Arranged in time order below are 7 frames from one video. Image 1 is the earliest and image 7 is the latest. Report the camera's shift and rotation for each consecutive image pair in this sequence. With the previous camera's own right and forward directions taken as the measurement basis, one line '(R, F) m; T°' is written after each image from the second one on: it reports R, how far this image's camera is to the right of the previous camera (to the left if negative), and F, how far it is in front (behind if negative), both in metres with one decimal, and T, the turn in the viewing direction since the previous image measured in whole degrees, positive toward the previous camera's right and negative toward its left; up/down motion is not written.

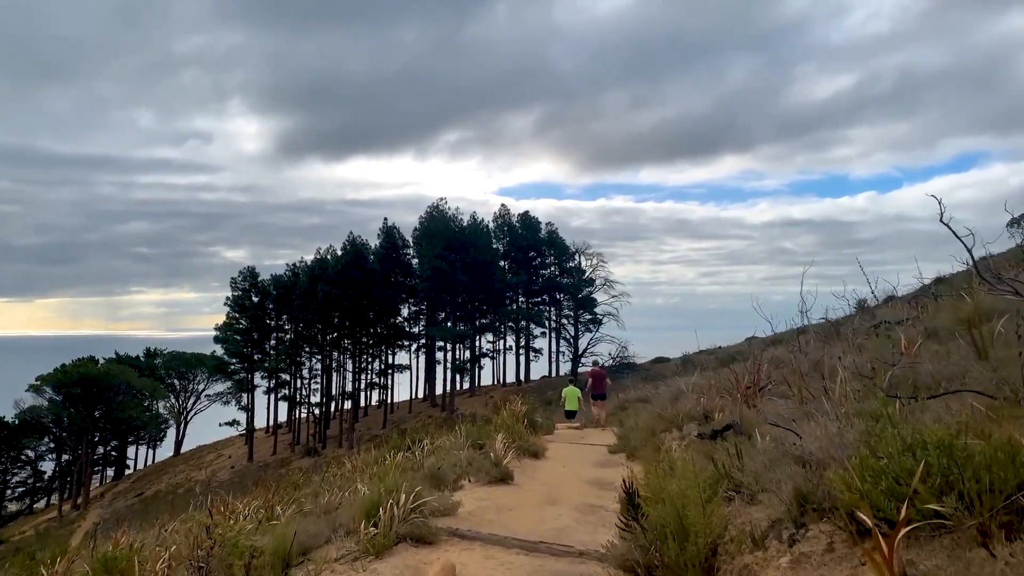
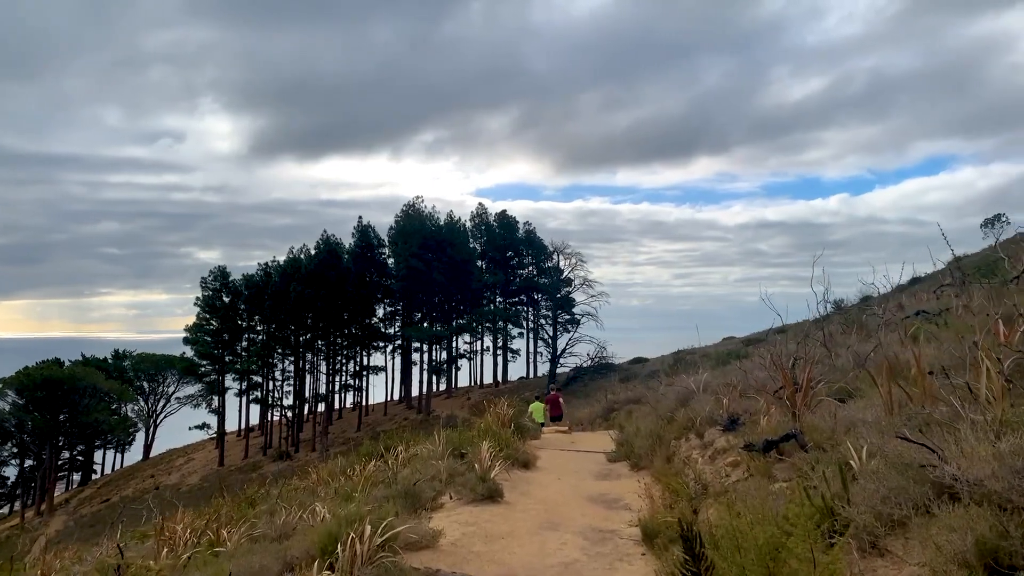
(-0.2, +1.3) m; +2°
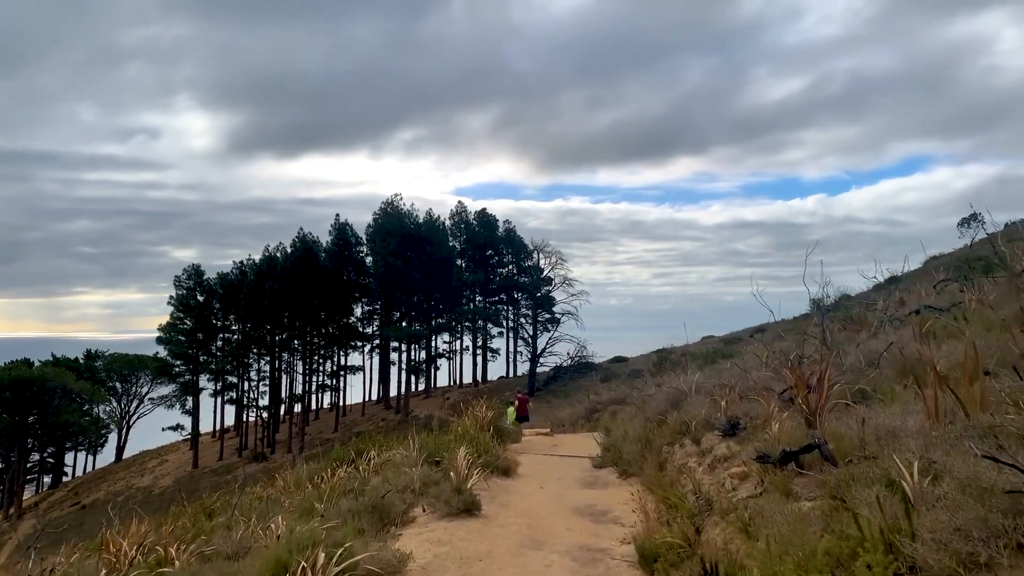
(0.0, +0.7) m; +2°
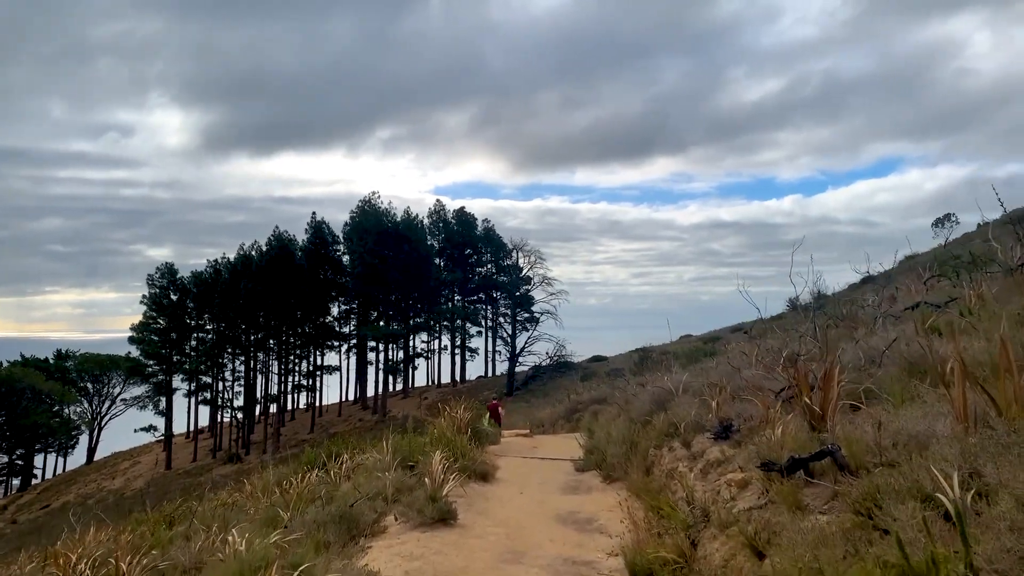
(0.0, +0.4) m; +2°
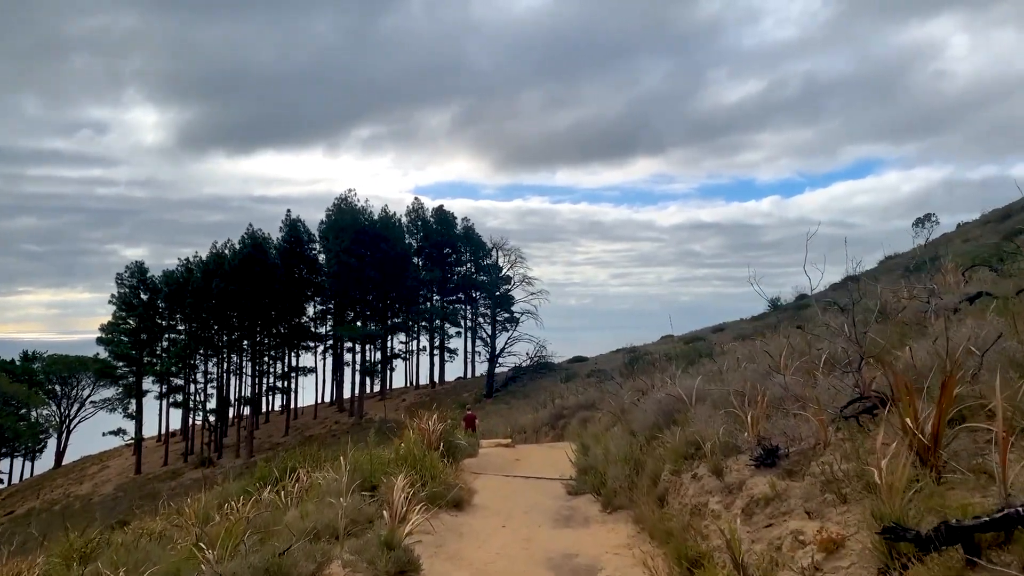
(0.0, +1.4) m; +2°
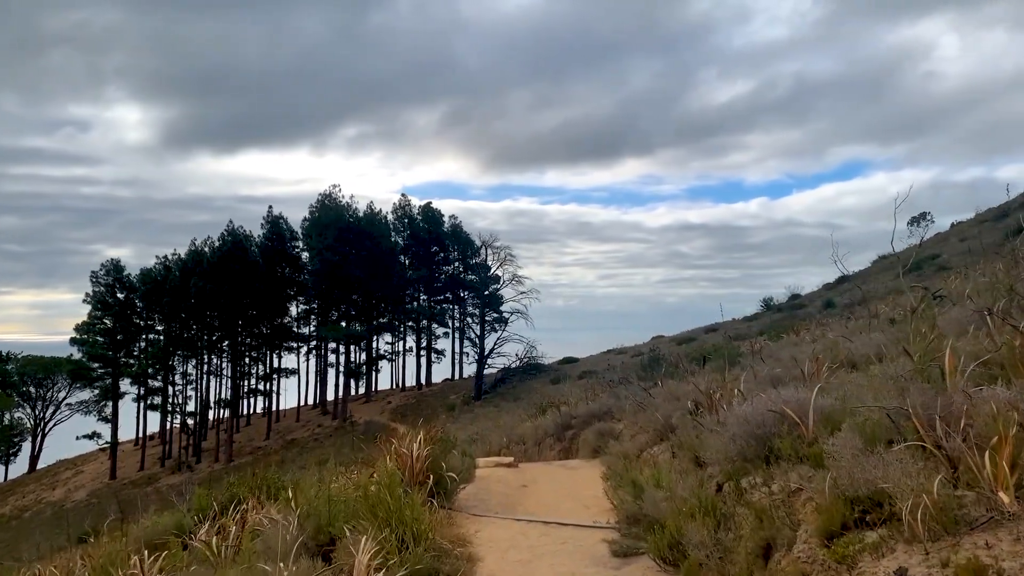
(-0.3, +2.3) m; +1°
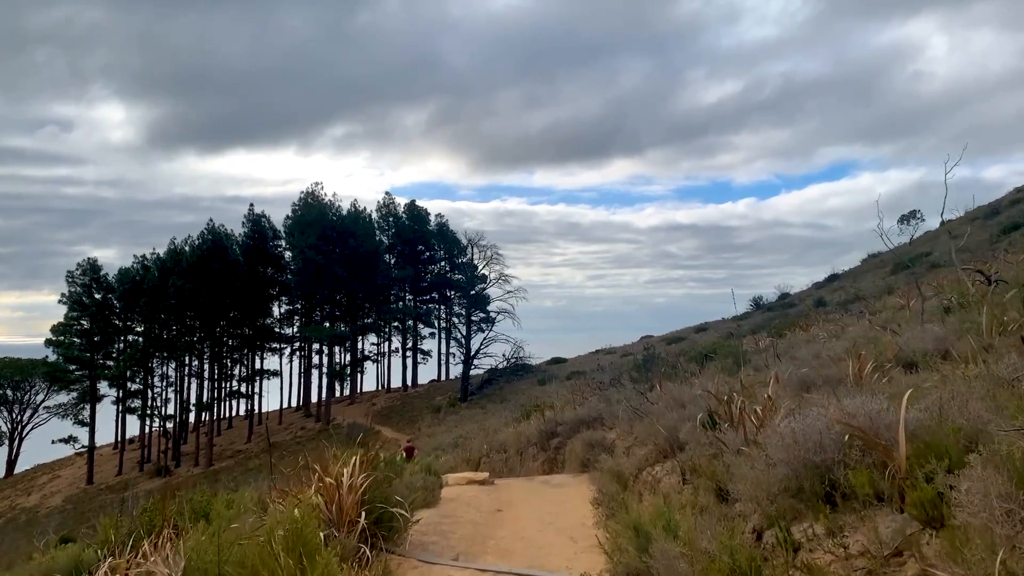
(+0.2, +1.5) m; +1°
